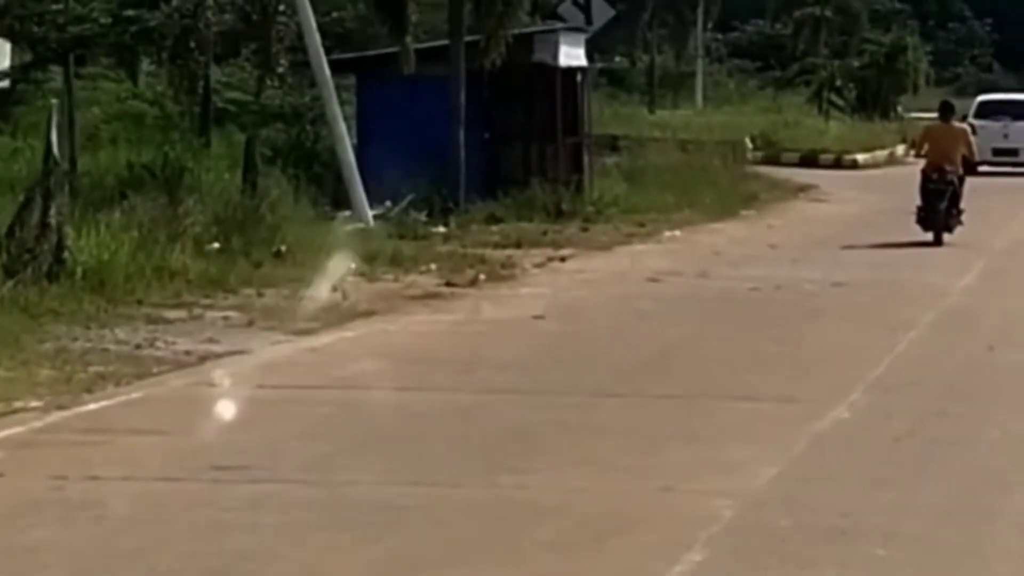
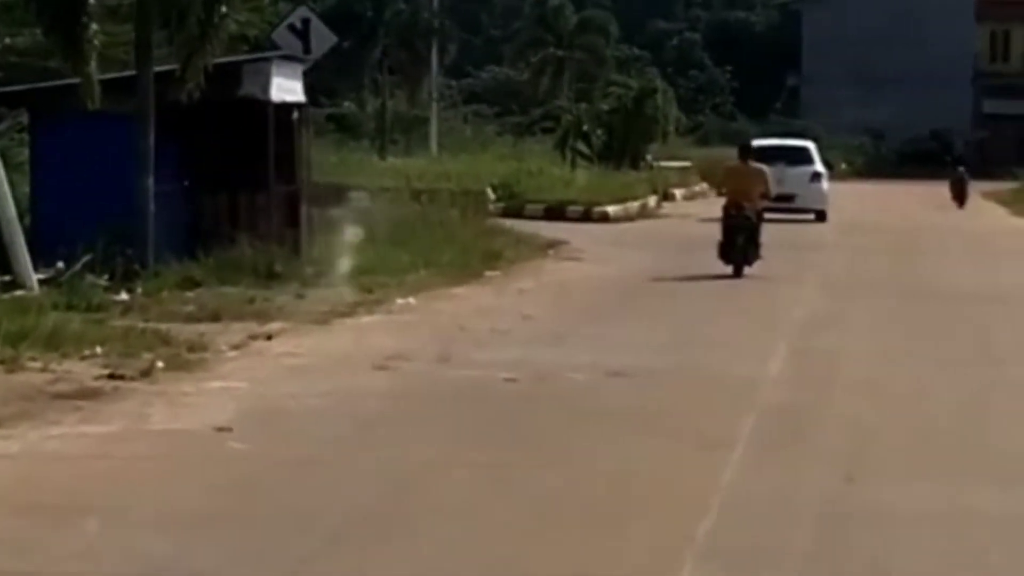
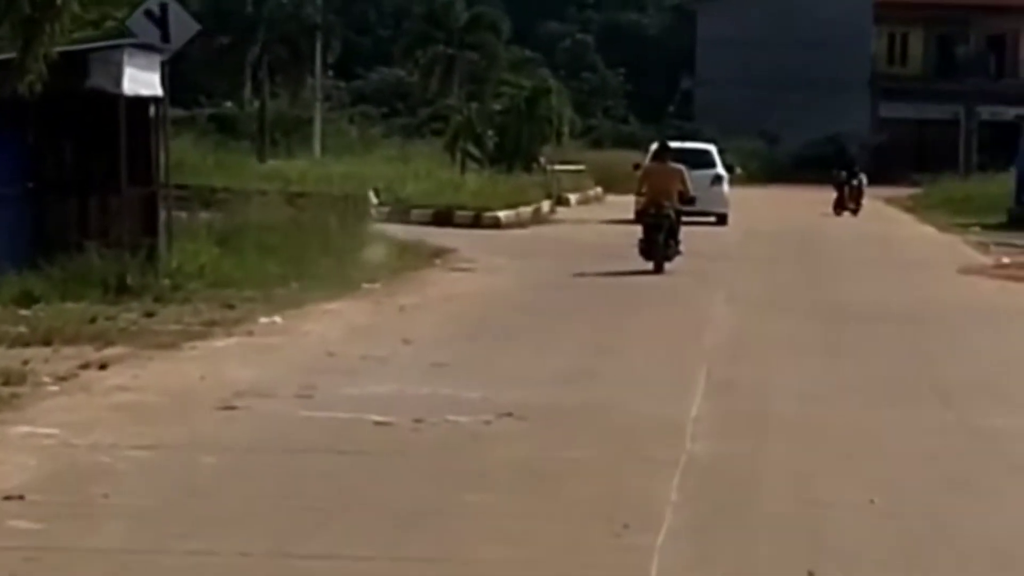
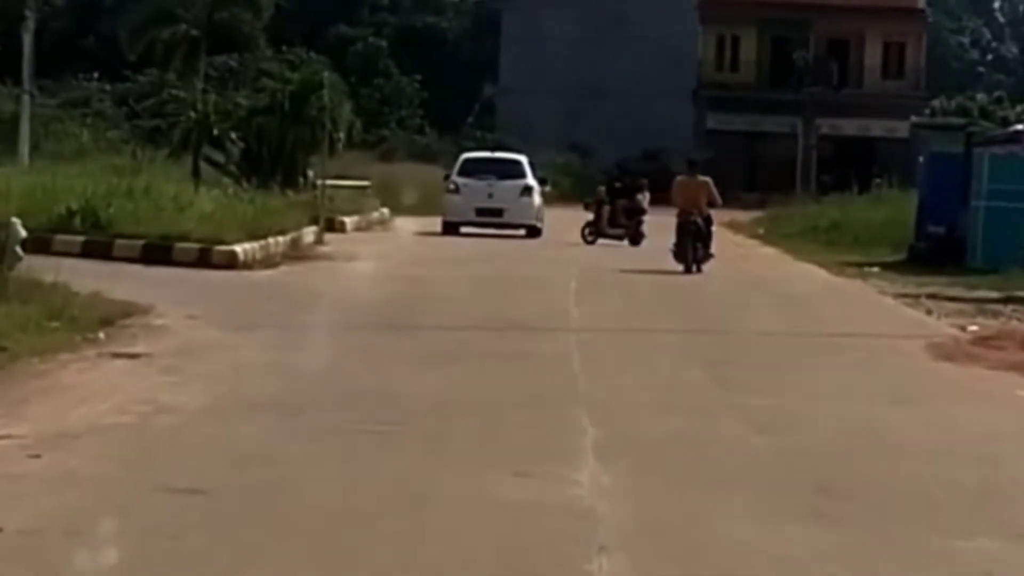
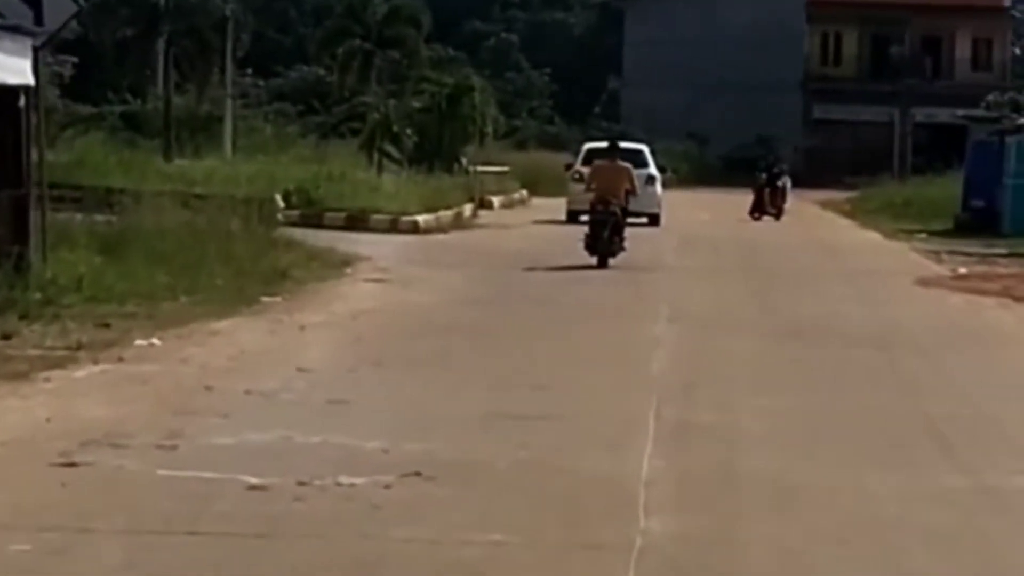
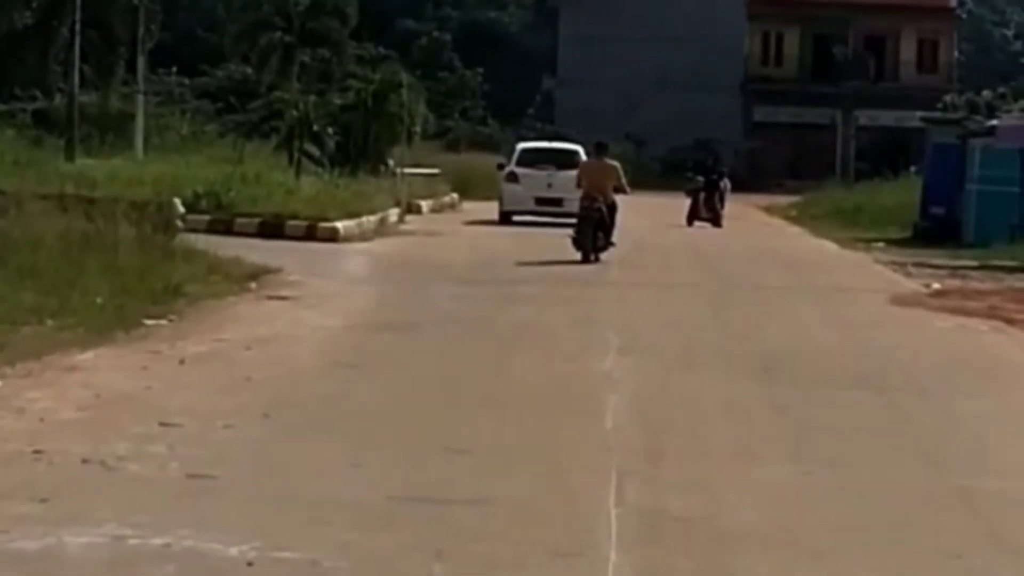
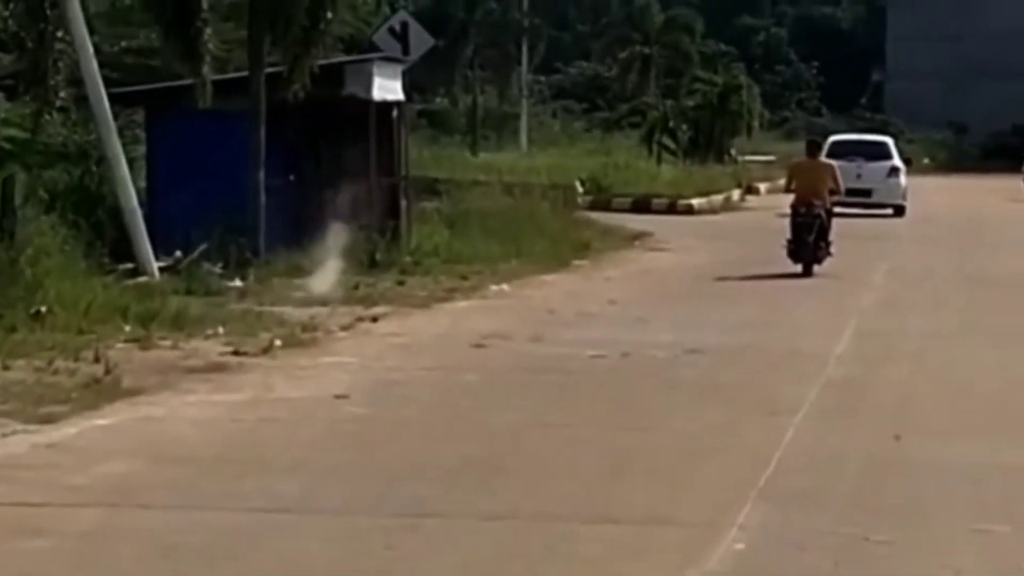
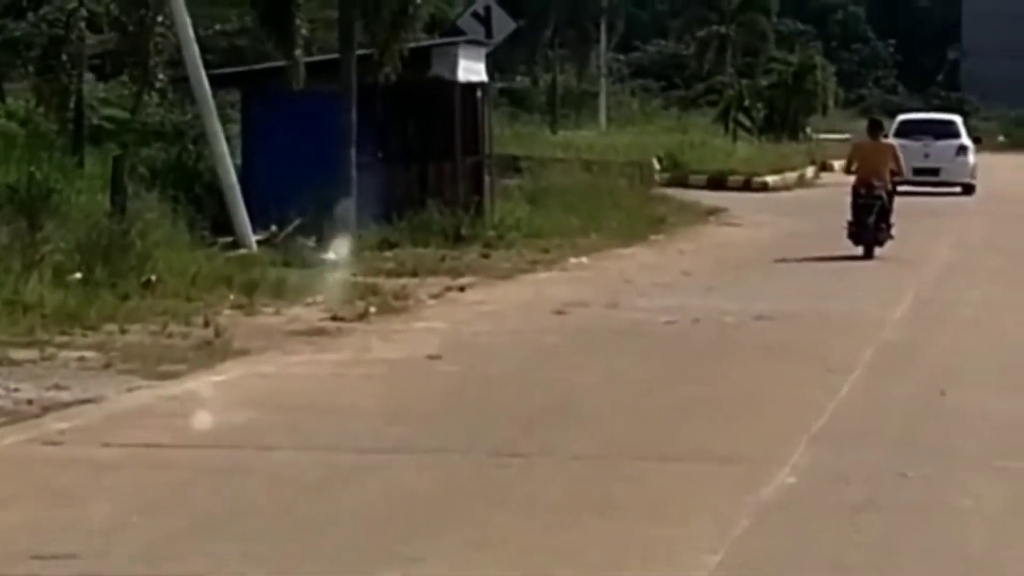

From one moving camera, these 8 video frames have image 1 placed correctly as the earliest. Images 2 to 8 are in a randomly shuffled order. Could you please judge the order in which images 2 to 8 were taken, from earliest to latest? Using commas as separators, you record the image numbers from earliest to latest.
8, 7, 2, 3, 5, 6, 4
